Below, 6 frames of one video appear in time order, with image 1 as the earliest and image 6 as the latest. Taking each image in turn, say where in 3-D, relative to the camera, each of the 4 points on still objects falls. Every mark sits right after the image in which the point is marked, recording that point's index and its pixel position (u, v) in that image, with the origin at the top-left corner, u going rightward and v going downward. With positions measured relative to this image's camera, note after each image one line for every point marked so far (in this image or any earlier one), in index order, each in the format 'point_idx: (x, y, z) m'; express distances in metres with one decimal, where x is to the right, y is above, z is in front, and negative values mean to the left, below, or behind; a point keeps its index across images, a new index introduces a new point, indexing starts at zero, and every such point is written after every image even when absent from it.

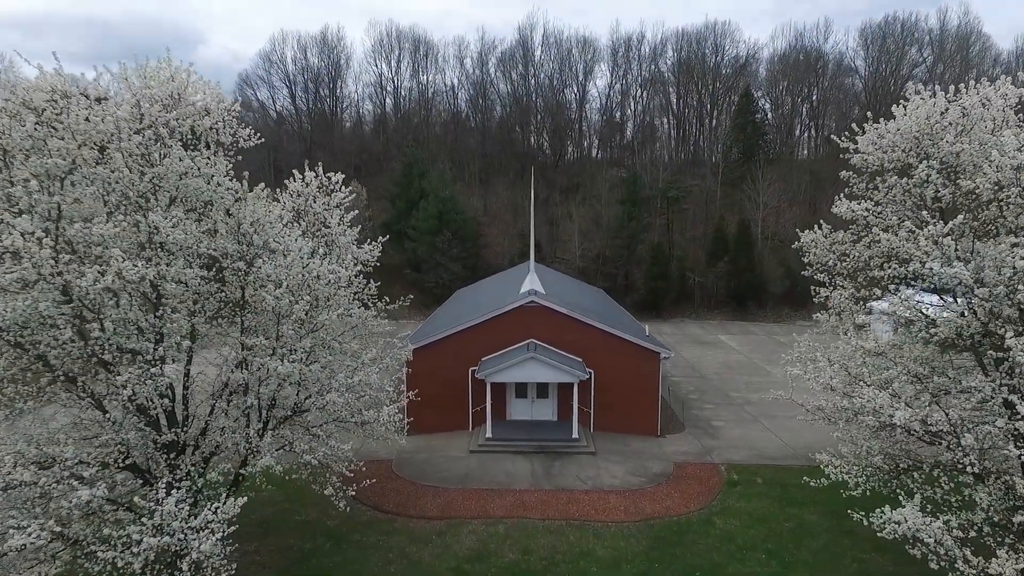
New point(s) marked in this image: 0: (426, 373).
0: (-2.7, -2.6, +16.4) m
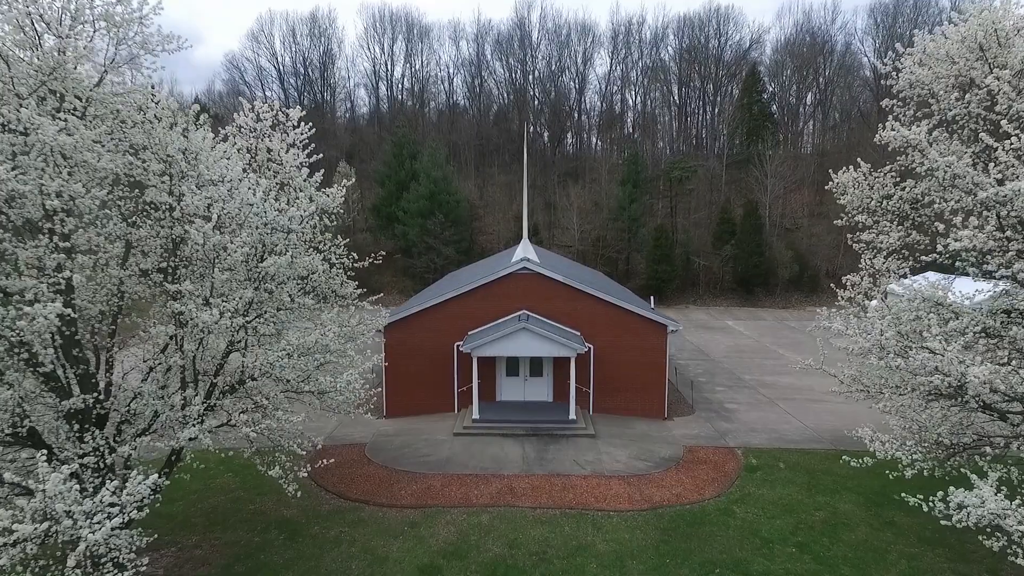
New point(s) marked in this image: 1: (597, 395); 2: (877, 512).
0: (-2.9, -1.6, +14.7) m
1: (+2.3, -2.9, +14.8) m
2: (+7.0, -4.3, +10.3) m
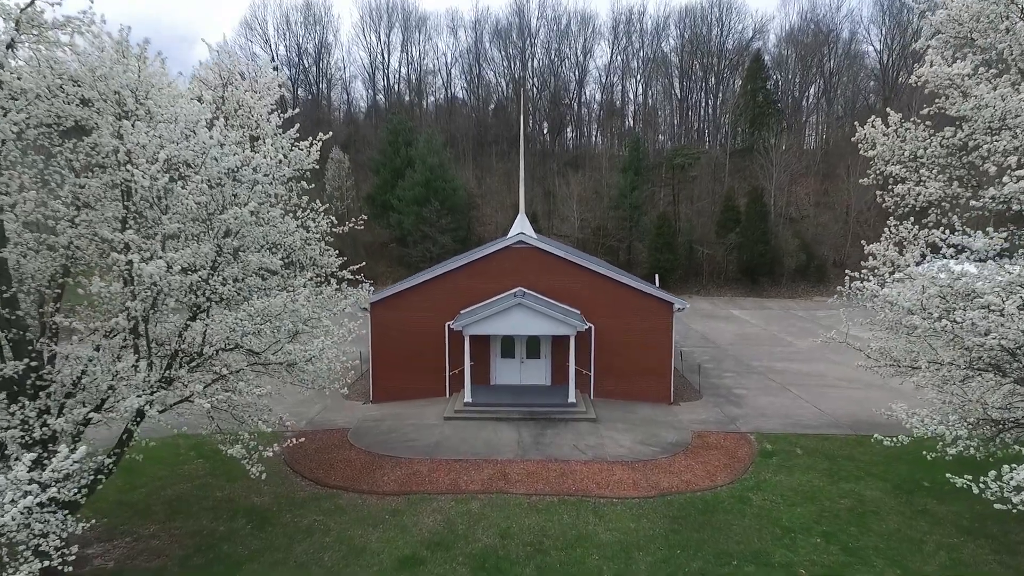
0: (-3.0, -1.0, +13.8) m
1: (+2.2, -2.3, +13.8) m
2: (+6.8, -3.6, +9.3) m
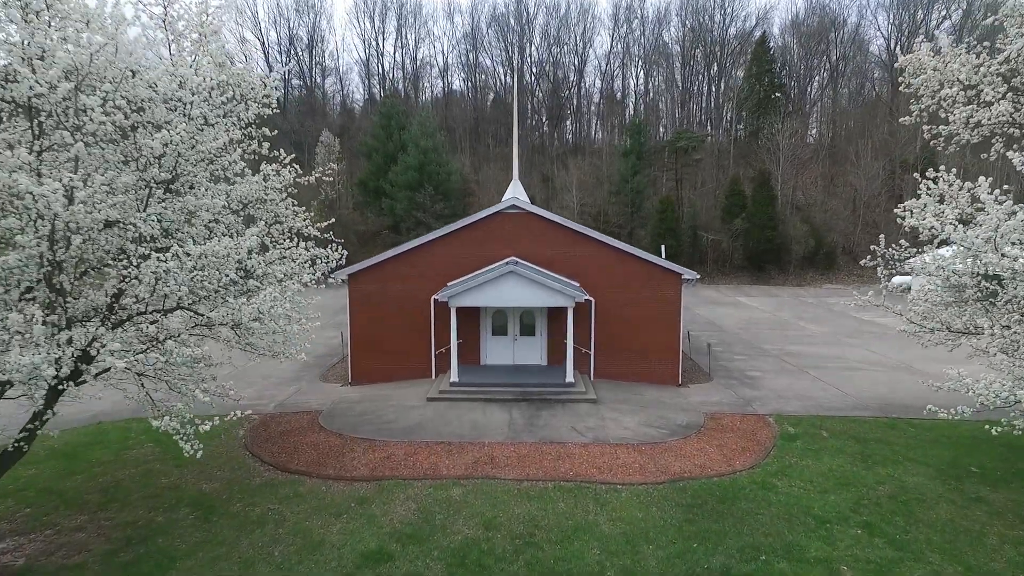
0: (-3.2, -0.3, +12.5) m
1: (+2.0, -1.6, +12.6) m
2: (+6.7, -3.0, +8.1) m
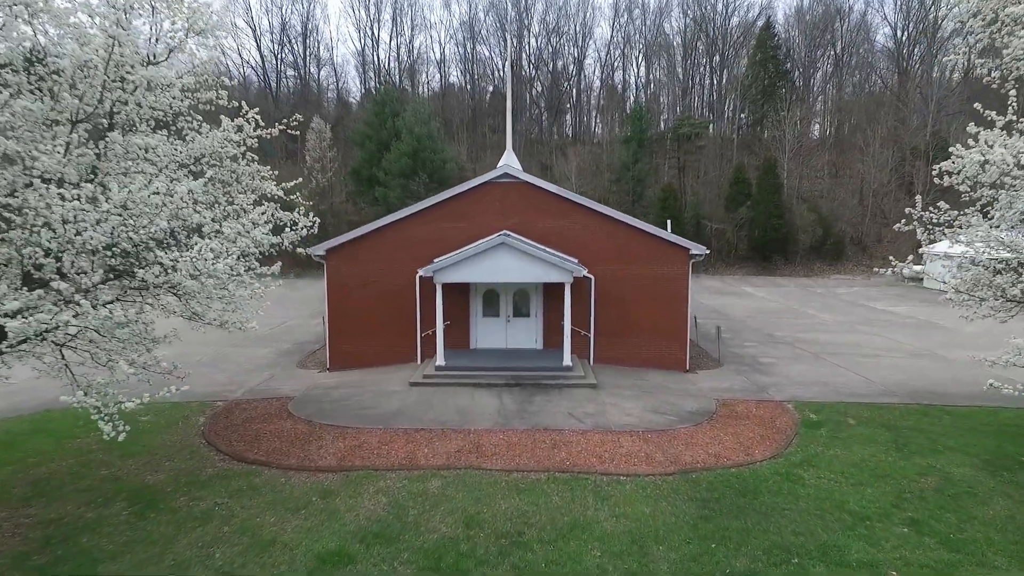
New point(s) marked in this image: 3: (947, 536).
0: (-3.4, +0.2, +11.5) m
1: (+1.9, -1.1, +11.6) m
2: (+6.5, -2.5, +7.1) m
3: (+4.7, -2.7, +5.8) m
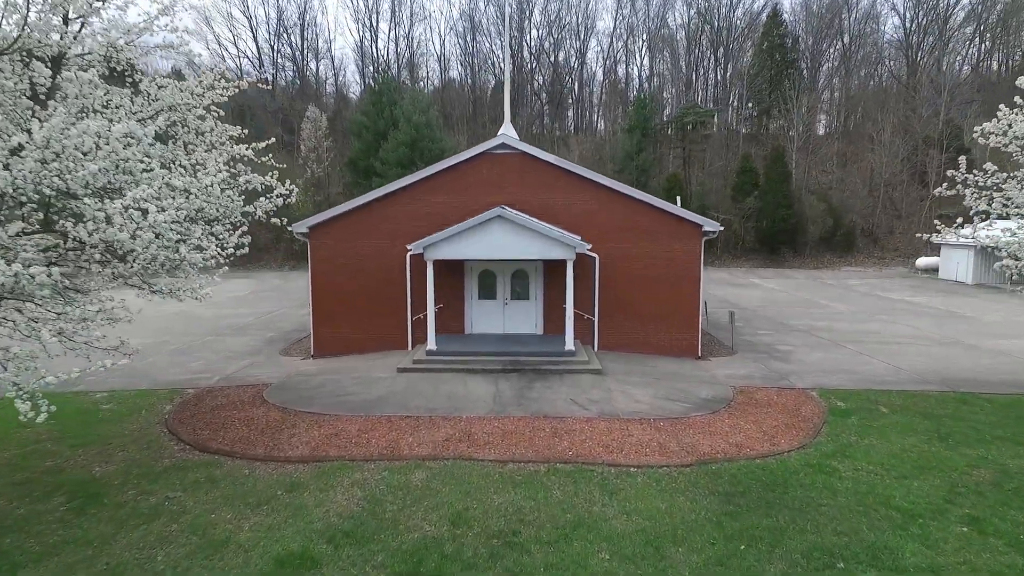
0: (-3.4, +0.5, +10.7) m
1: (+1.8, -0.7, +10.7) m
2: (+6.4, -2.1, +6.2) m
3: (+4.6, -2.3, +4.9) m
